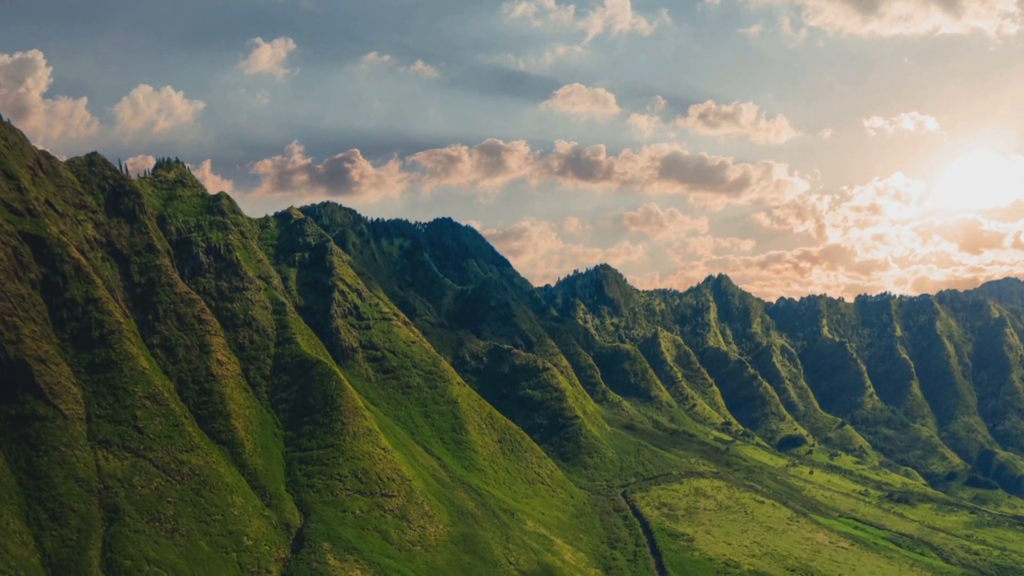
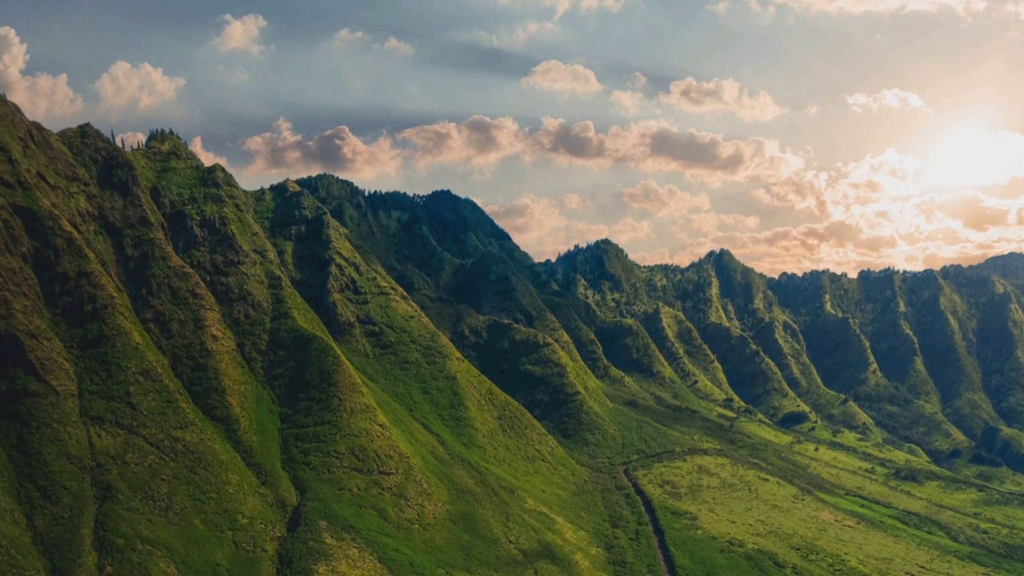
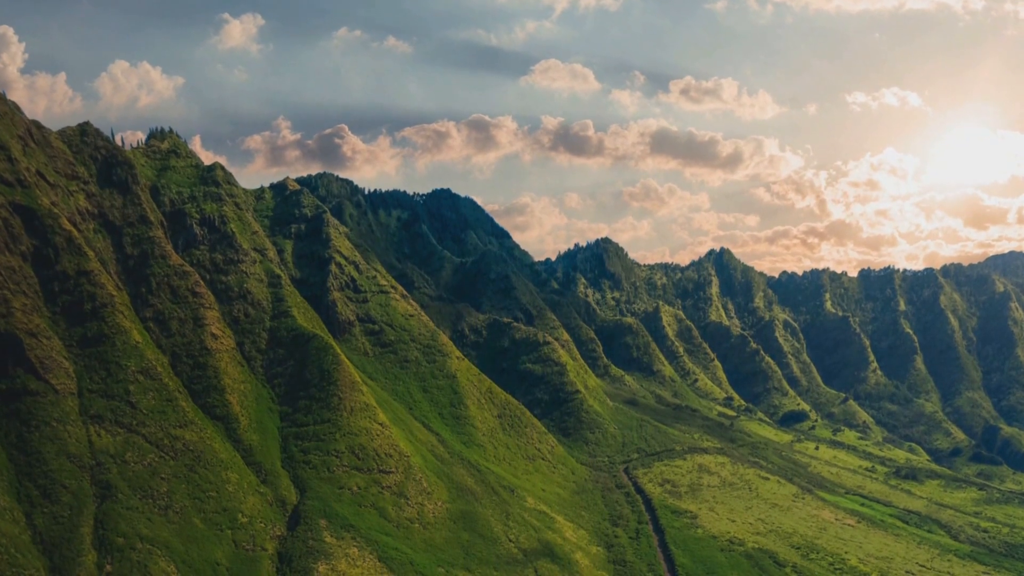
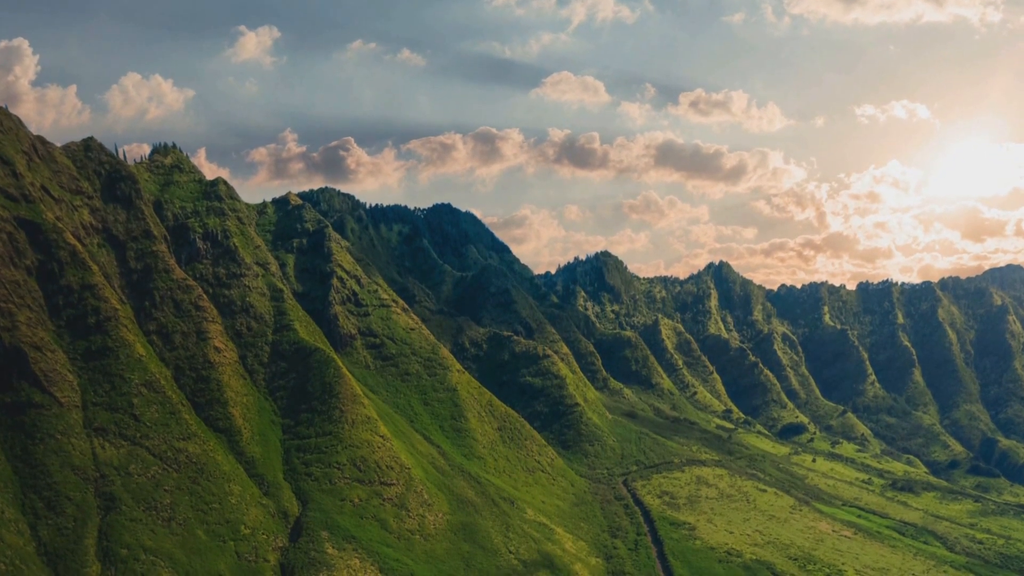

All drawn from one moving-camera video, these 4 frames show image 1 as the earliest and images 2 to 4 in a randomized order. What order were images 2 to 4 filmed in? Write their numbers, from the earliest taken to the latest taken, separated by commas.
4, 2, 3
